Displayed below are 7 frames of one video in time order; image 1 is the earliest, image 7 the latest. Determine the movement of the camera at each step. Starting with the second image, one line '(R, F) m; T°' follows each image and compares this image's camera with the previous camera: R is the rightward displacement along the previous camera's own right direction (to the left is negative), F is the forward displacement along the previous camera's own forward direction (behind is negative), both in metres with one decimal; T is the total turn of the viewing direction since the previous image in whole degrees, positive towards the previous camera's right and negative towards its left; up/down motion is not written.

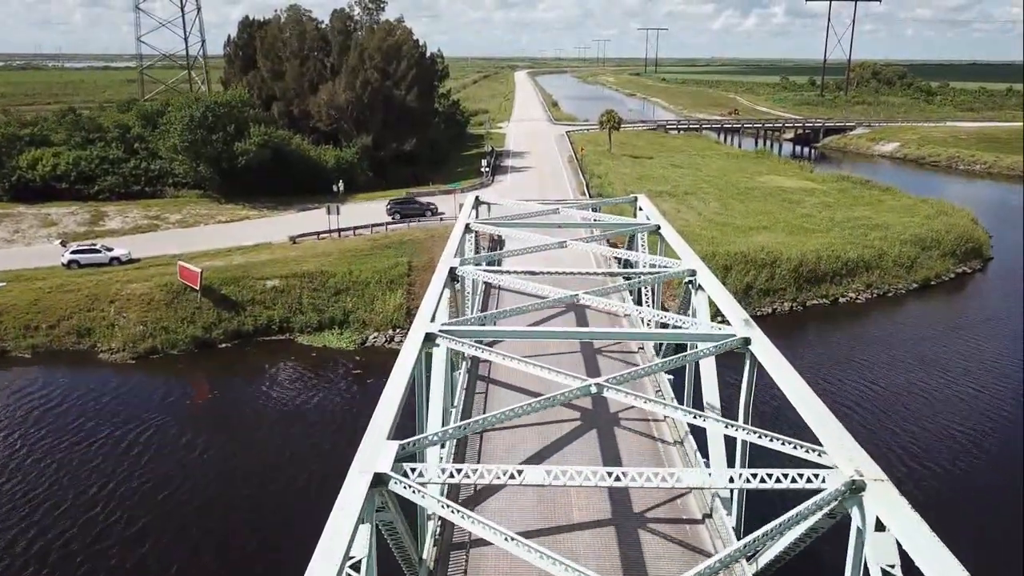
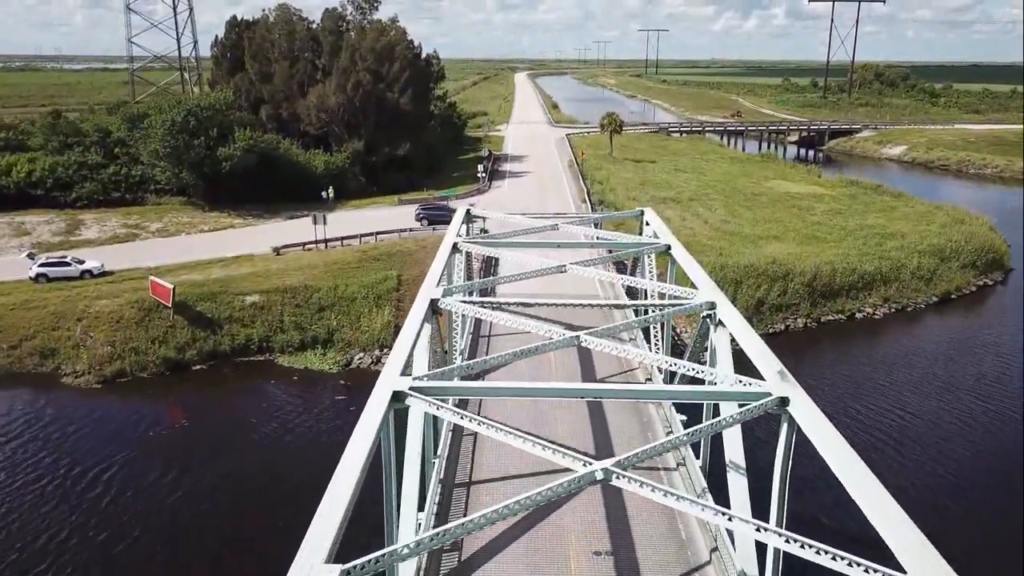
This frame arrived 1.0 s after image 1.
(+0.2, +1.8) m; 0°
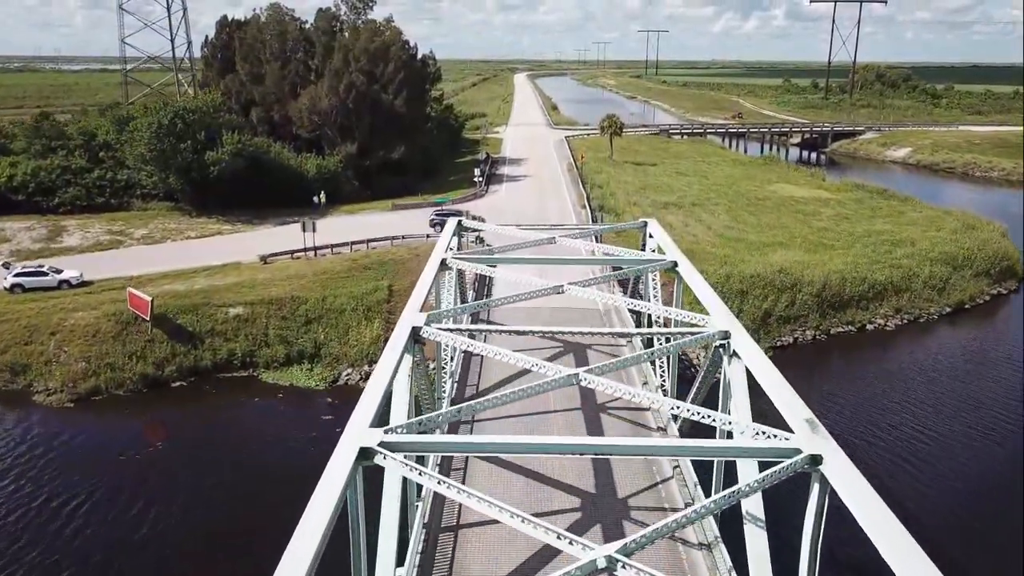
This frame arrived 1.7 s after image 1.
(+0.1, +1.2) m; 0°
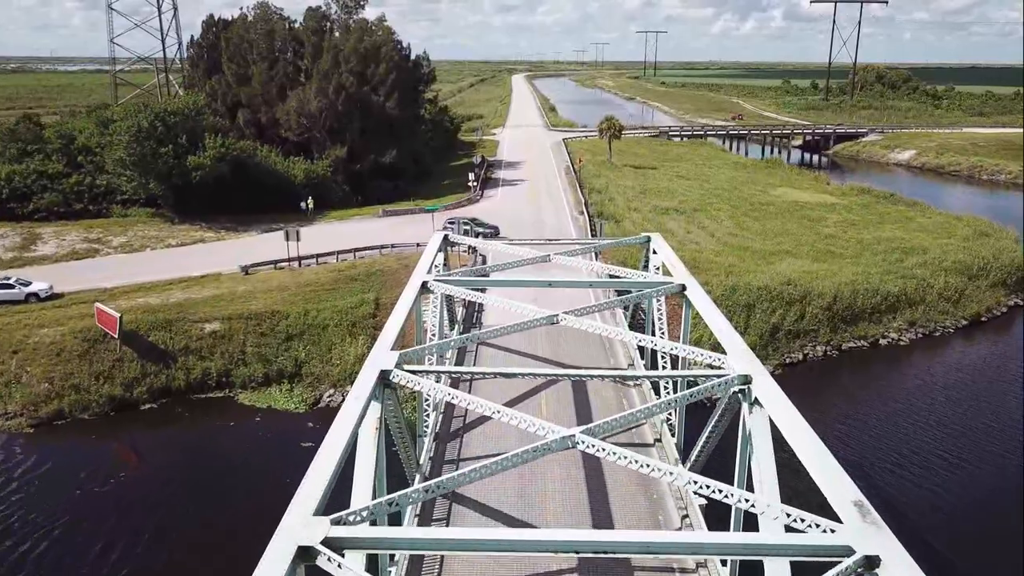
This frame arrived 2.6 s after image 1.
(+0.2, +1.5) m; 0°
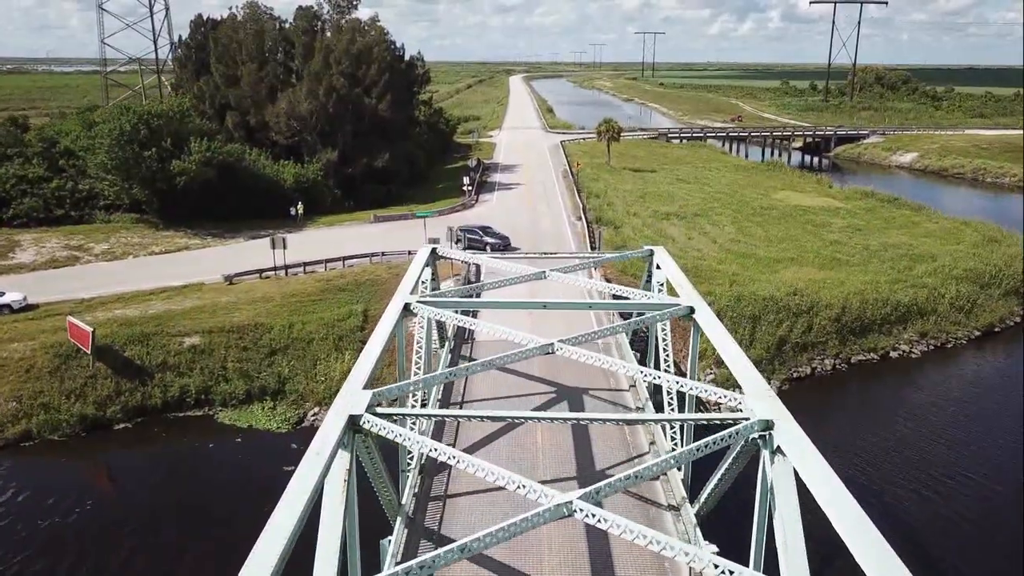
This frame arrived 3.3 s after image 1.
(+0.1, +1.1) m; 0°
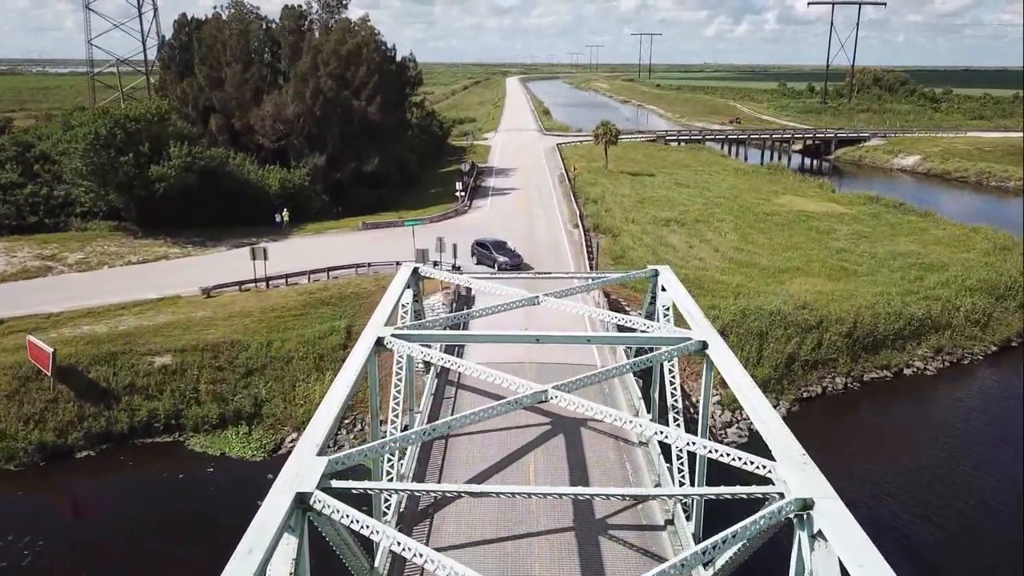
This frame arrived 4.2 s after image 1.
(+0.1, +1.4) m; 0°
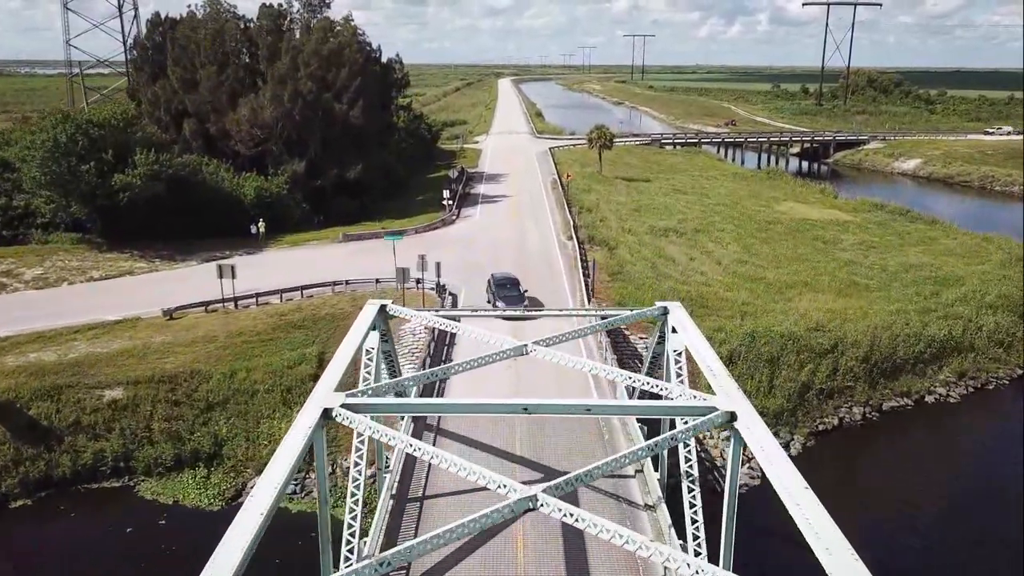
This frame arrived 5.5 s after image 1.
(+0.1, +2.0) m; +1°
